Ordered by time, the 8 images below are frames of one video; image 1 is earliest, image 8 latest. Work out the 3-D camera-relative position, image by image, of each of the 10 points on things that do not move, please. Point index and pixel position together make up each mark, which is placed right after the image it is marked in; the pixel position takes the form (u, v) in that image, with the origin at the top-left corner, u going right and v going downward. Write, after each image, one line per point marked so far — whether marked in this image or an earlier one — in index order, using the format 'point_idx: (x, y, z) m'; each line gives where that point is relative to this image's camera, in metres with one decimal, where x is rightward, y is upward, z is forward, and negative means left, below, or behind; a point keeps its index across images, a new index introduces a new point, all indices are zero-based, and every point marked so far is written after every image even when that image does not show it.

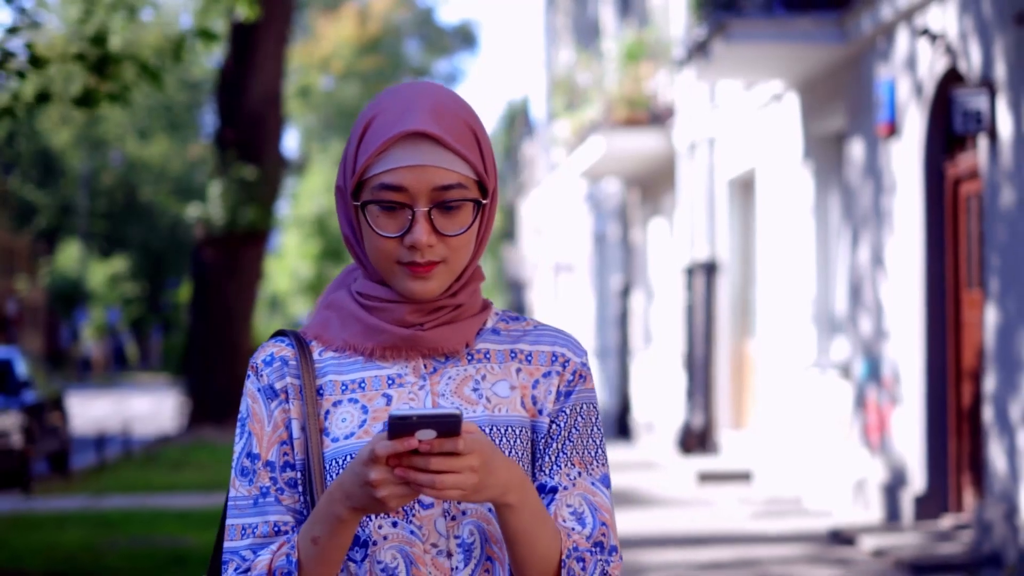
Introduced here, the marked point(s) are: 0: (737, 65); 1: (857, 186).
0: (+2.0, +1.9, +13.1) m
1: (+2.7, +0.8, +11.7) m
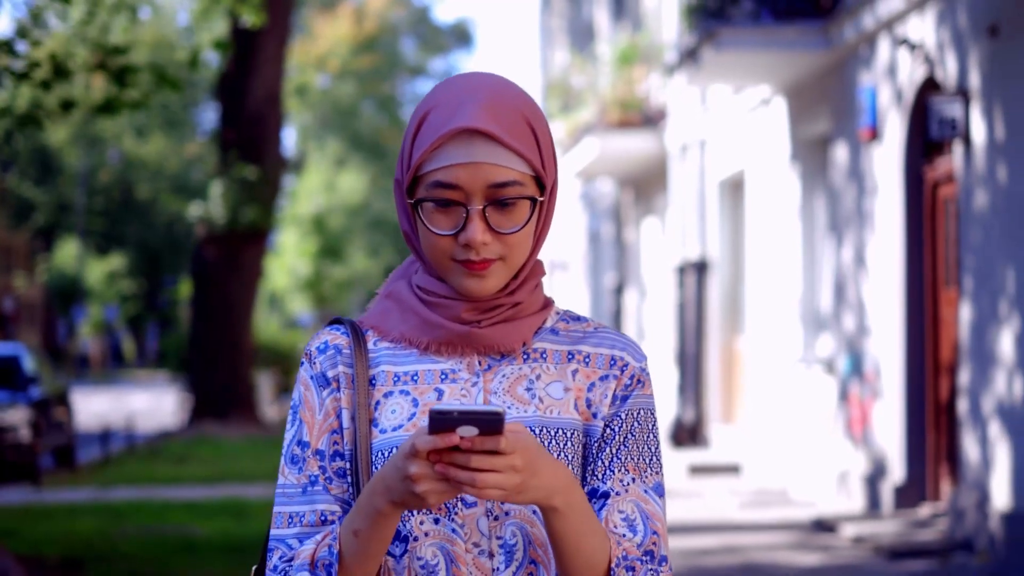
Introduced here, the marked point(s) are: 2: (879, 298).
0: (+1.9, +2.0, +13.6) m
1: (+2.7, +0.8, +12.2) m
2: (+2.7, -0.1, +11.2) m
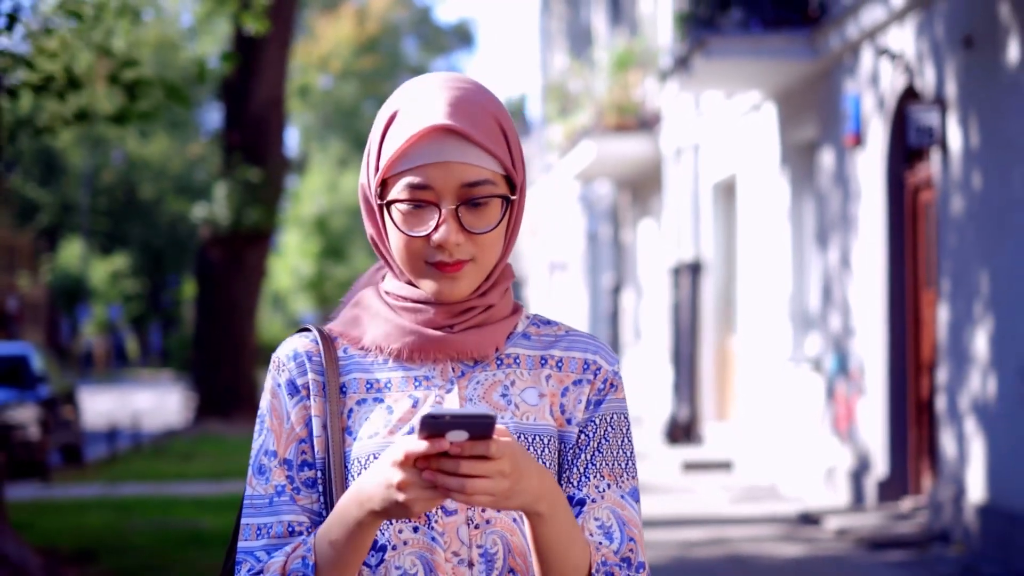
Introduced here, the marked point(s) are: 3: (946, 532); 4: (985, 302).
0: (+1.9, +2.0, +13.9) m
1: (+2.7, +0.8, +12.5) m
2: (+2.7, -0.1, +11.5) m
3: (+2.7, -1.5, +9.3) m
4: (+2.8, -0.1, +8.9) m
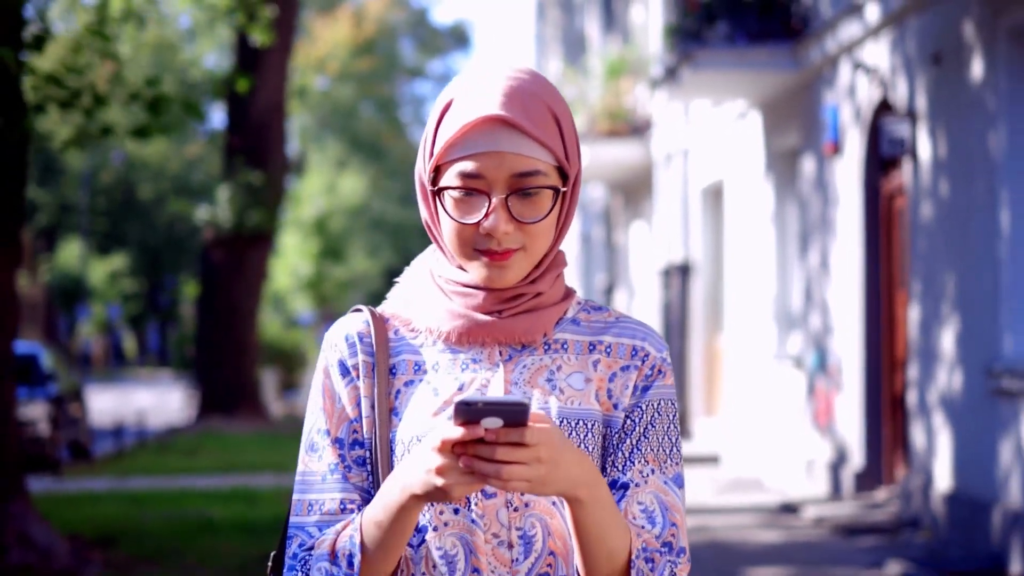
0: (+1.9, +1.9, +14.5) m
1: (+2.6, +0.8, +13.1) m
2: (+2.7, -0.1, +12.1) m
3: (+2.7, -1.5, +9.9) m
4: (+2.8, -0.1, +9.5) m
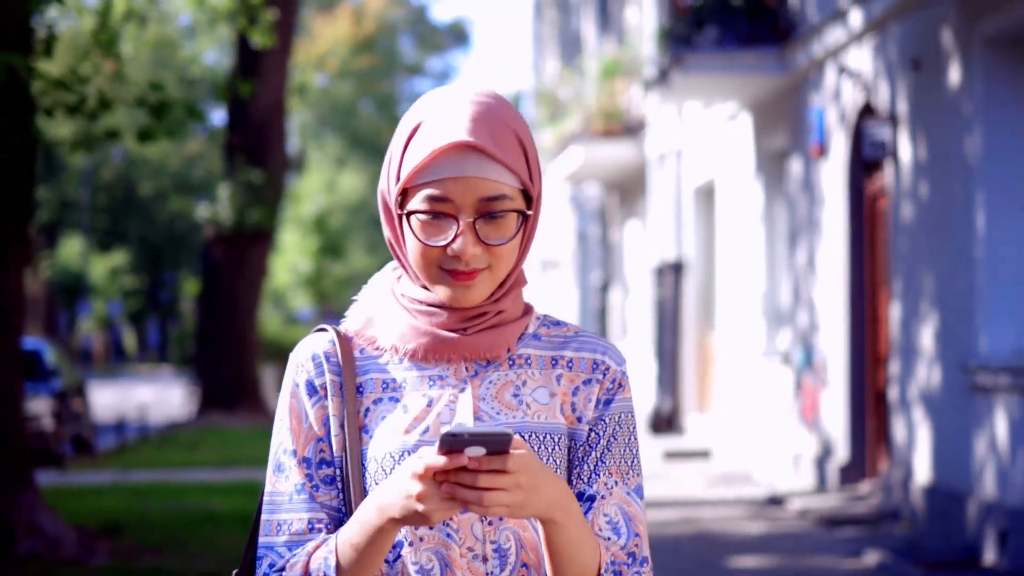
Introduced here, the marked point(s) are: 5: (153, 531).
0: (+1.8, +2.0, +14.8) m
1: (+2.6, +0.8, +13.4) m
2: (+2.6, -0.1, +12.4) m
3: (+2.6, -1.5, +10.2) m
4: (+2.8, -0.1, +9.8) m
5: (-2.6, -1.8, +10.9) m
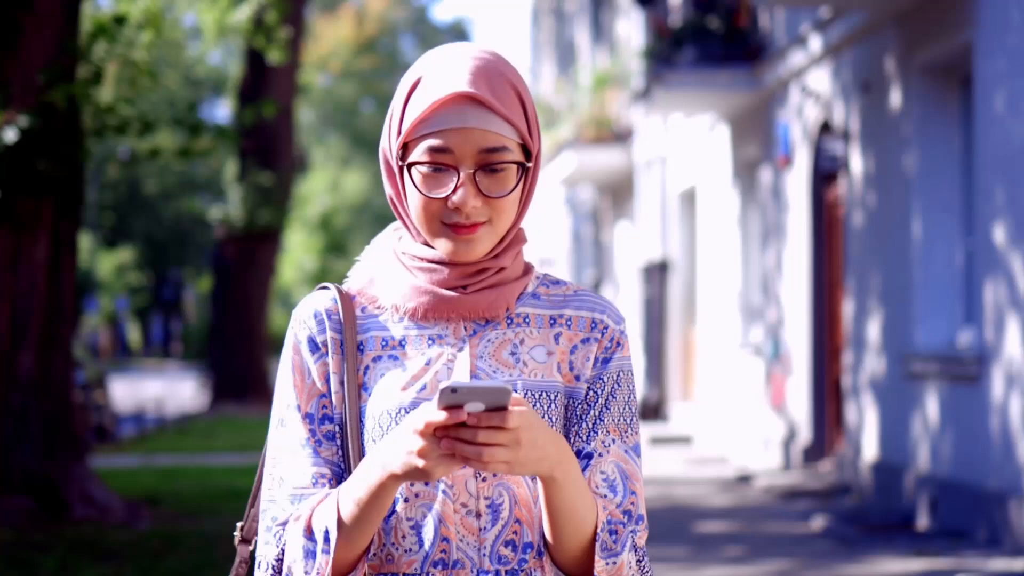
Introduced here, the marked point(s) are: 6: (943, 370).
0: (+1.8, +2.0, +16.0) m
1: (+2.5, +0.8, +14.6) m
2: (+2.6, -0.1, +13.6) m
3: (+2.6, -1.5, +11.4) m
4: (+2.7, -0.1, +11.0) m
5: (-2.7, -1.8, +12.1) m
6: (+2.8, -0.5, +9.6) m
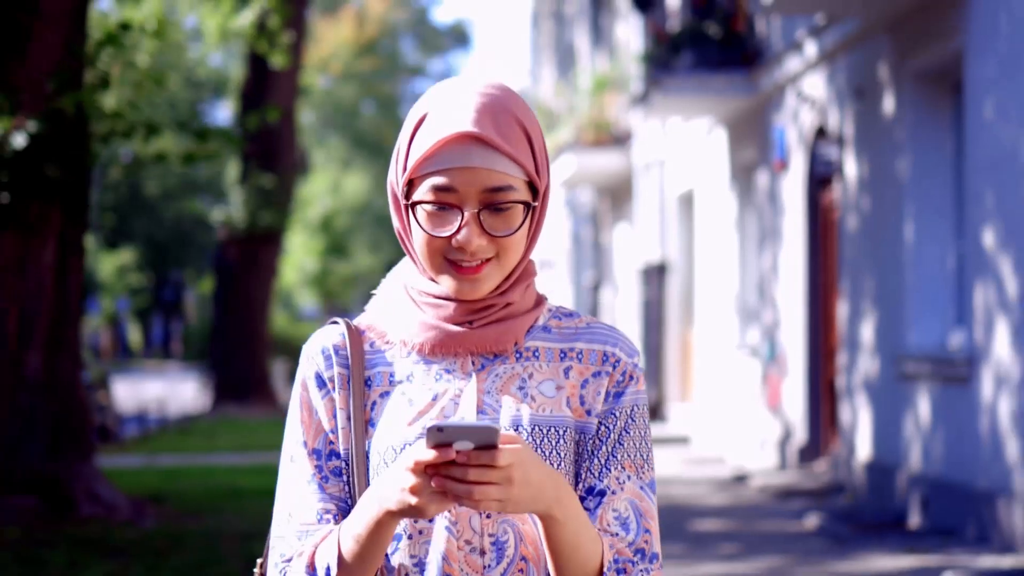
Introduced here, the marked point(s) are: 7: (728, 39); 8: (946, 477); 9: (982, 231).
0: (+1.8, +2.0, +16.2) m
1: (+2.5, +0.8, +14.8) m
2: (+2.6, -0.1, +13.8) m
3: (+2.6, -1.5, +11.6) m
4: (+2.7, -0.1, +11.2) m
5: (-2.7, -1.8, +12.3) m
6: (+2.8, -0.5, +9.8) m
7: (+2.3, +2.7, +15.9) m
8: (+2.8, -1.2, +9.6) m
9: (+2.9, +0.4, +9.2) m
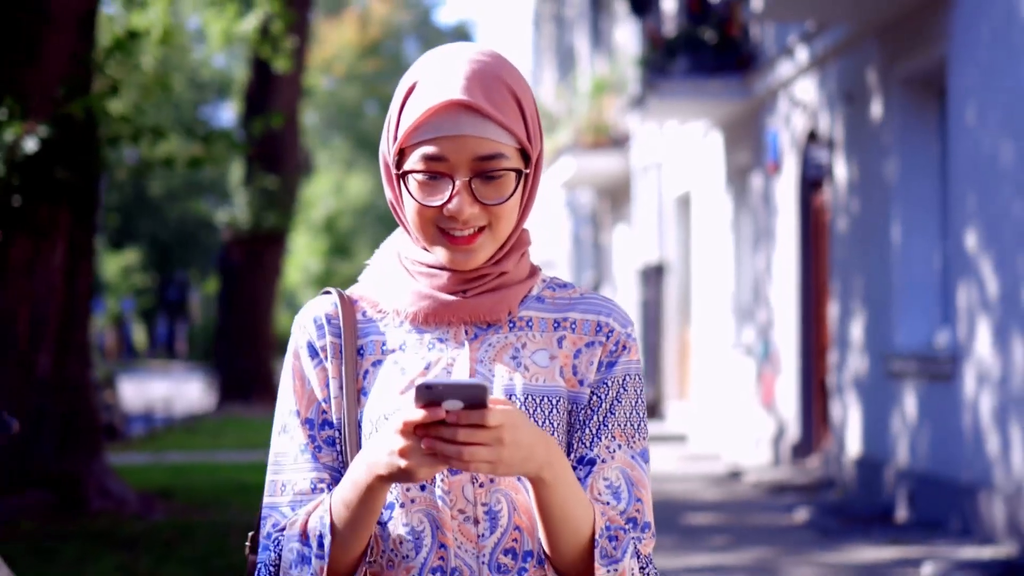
0: (+1.8, +2.0, +16.5) m
1: (+2.5, +0.8, +15.1) m
2: (+2.6, -0.1, +14.1) m
3: (+2.6, -1.5, +11.9) m
4: (+2.7, -0.1, +11.4) m
5: (-2.7, -1.8, +12.6) m
6: (+2.8, -0.5, +10.1) m
7: (+2.3, +2.7, +16.2) m
8: (+2.8, -1.2, +9.9) m
9: (+2.9, +0.4, +9.4) m
